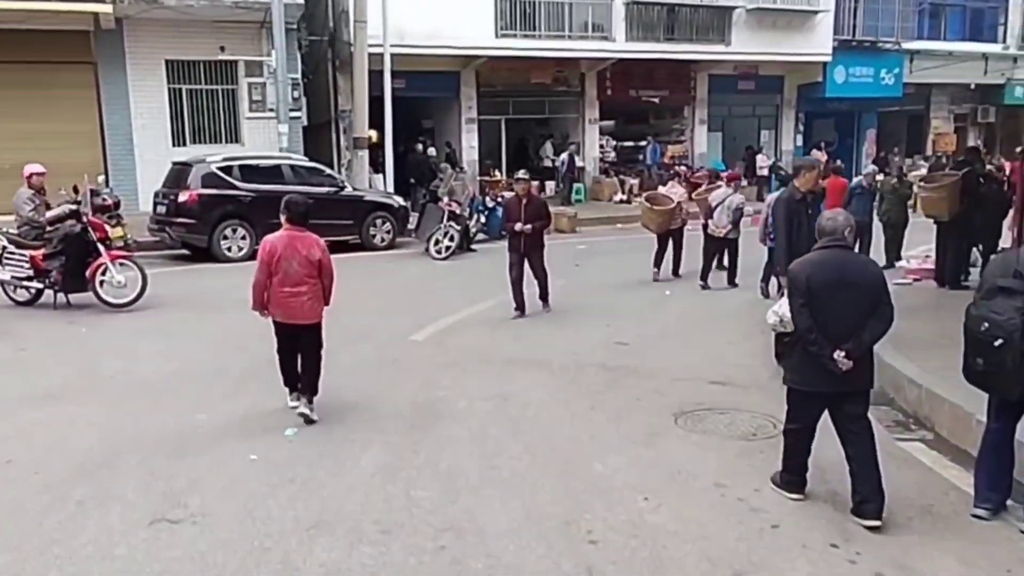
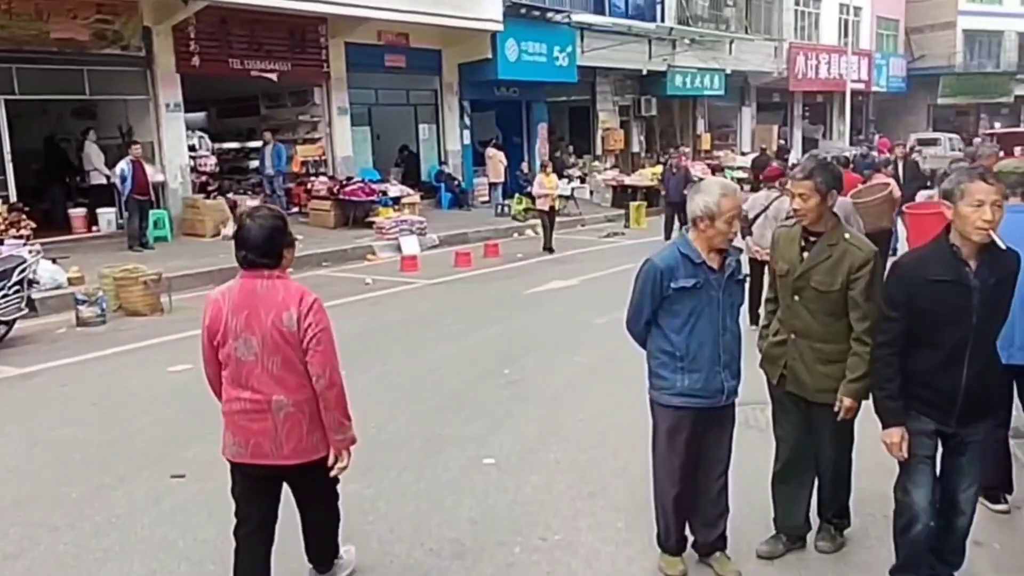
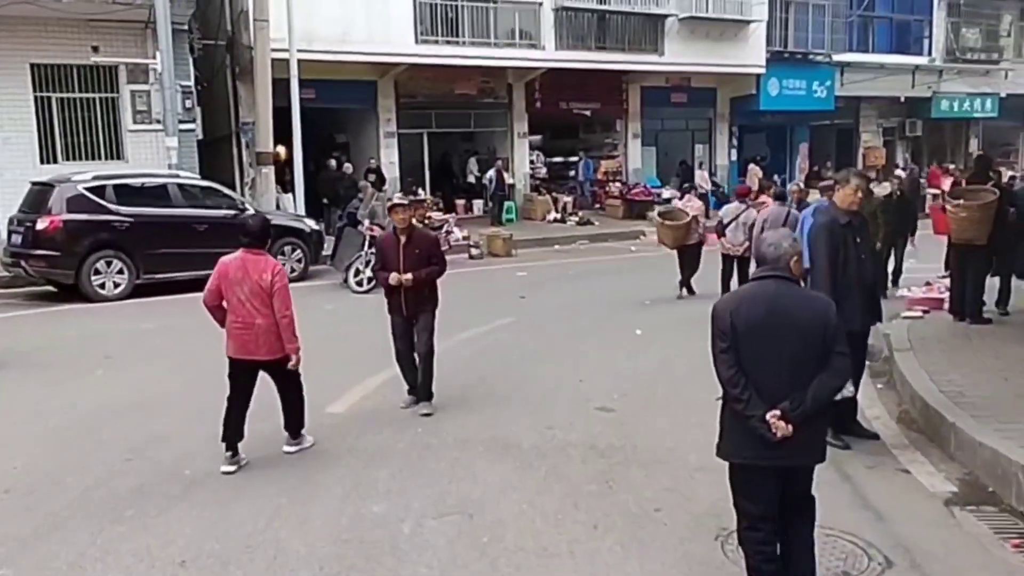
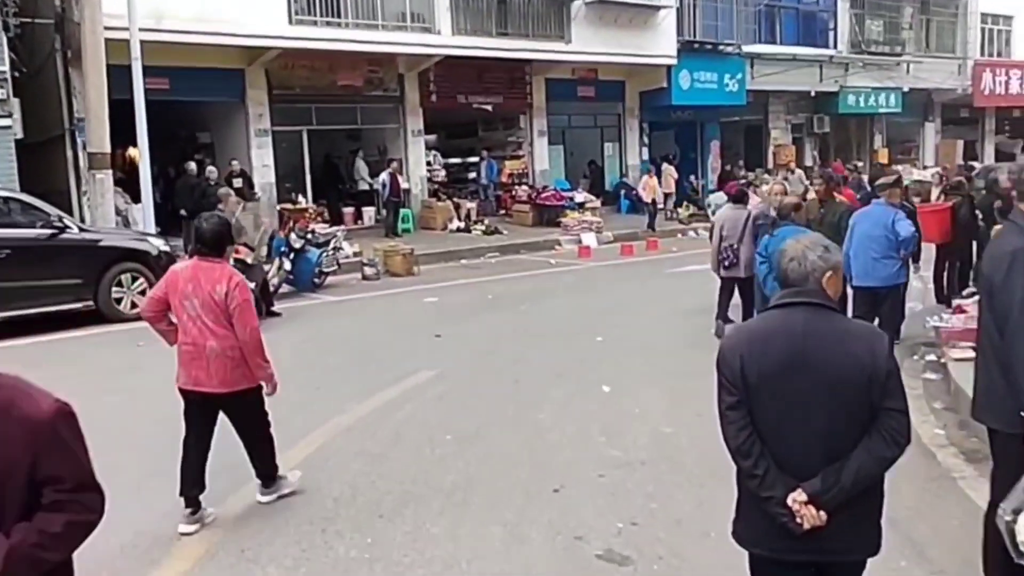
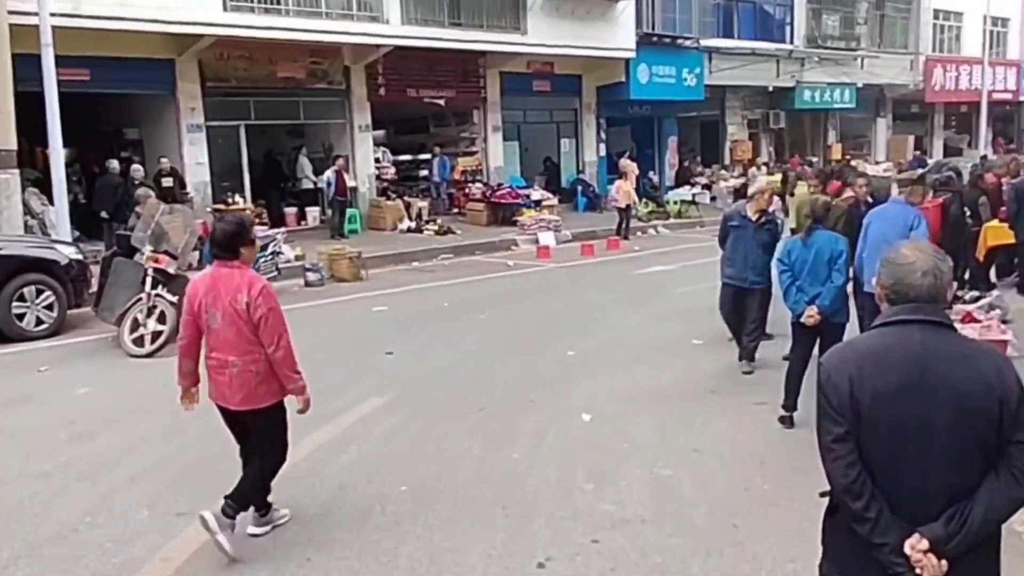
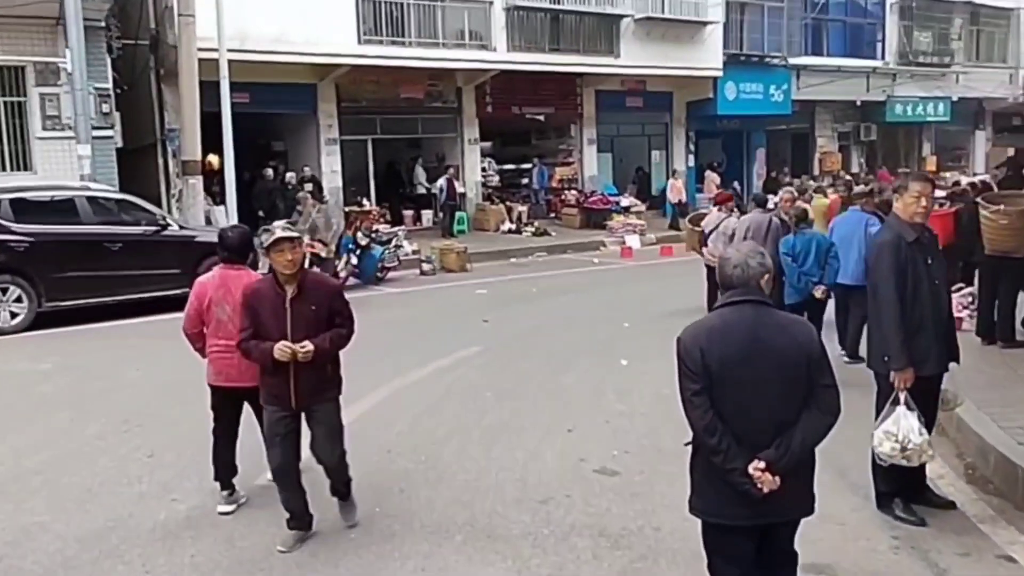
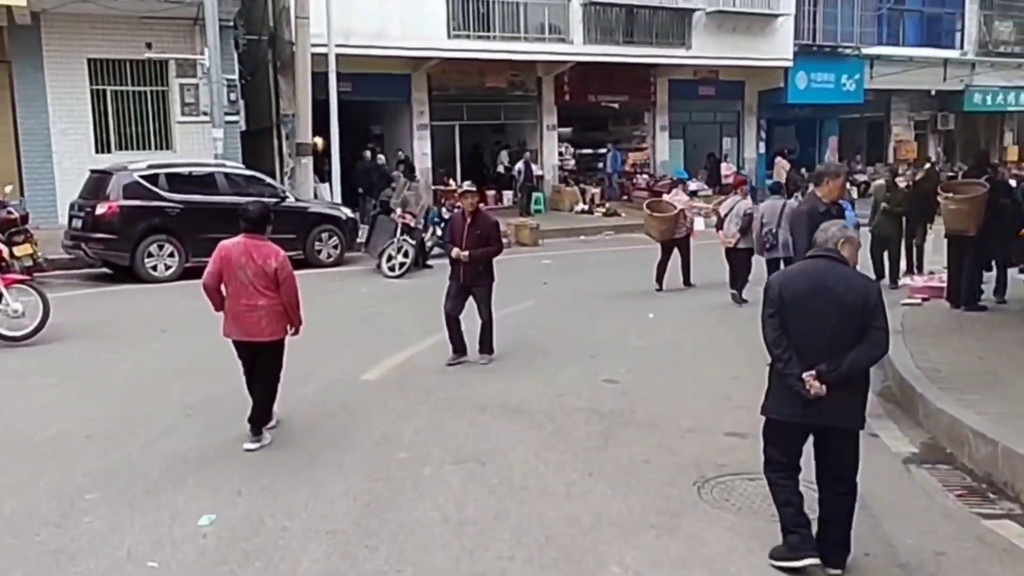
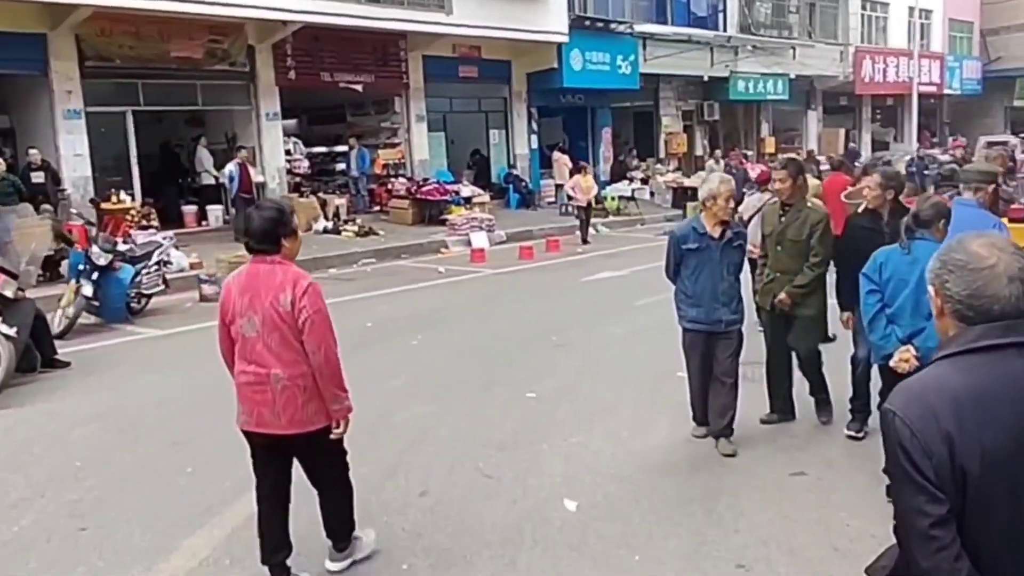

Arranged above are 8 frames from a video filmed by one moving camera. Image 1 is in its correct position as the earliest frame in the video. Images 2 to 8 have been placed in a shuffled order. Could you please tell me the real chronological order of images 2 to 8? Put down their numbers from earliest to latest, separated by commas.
7, 3, 6, 4, 5, 8, 2
